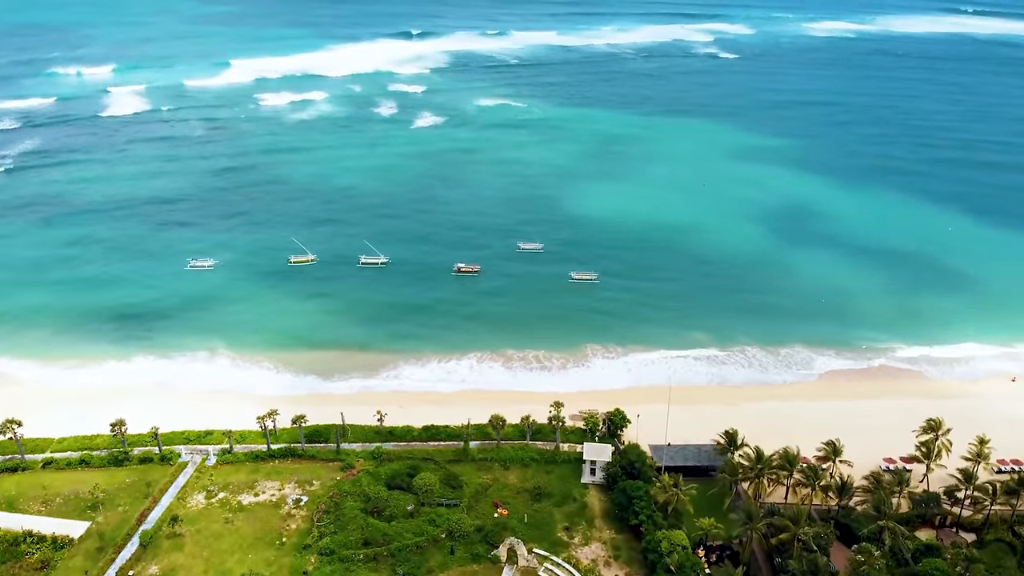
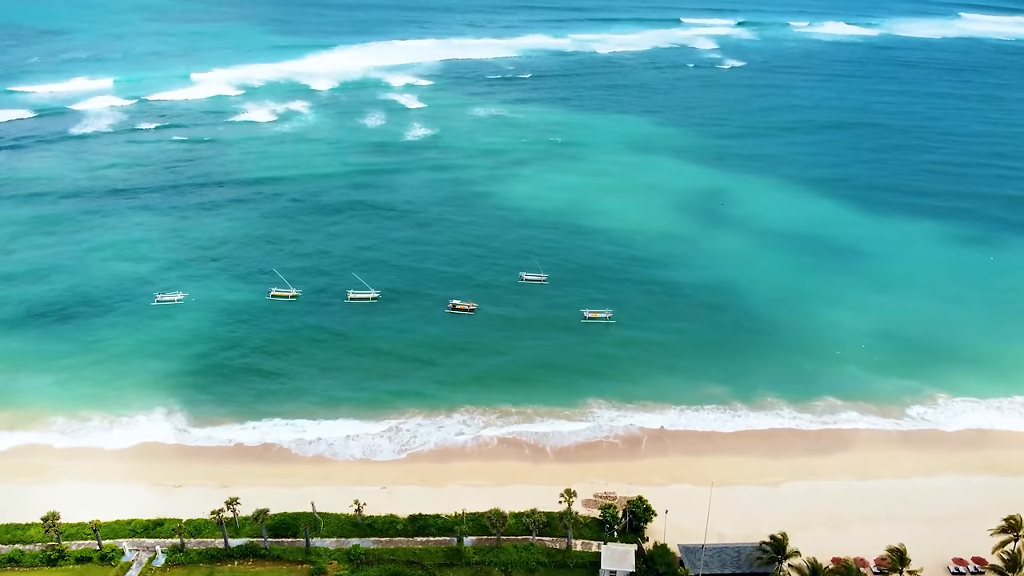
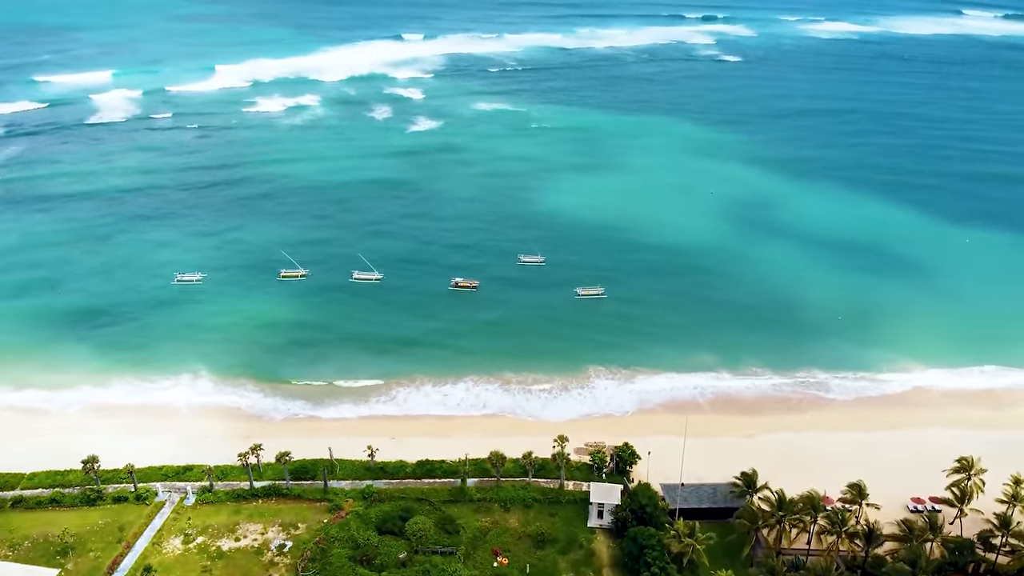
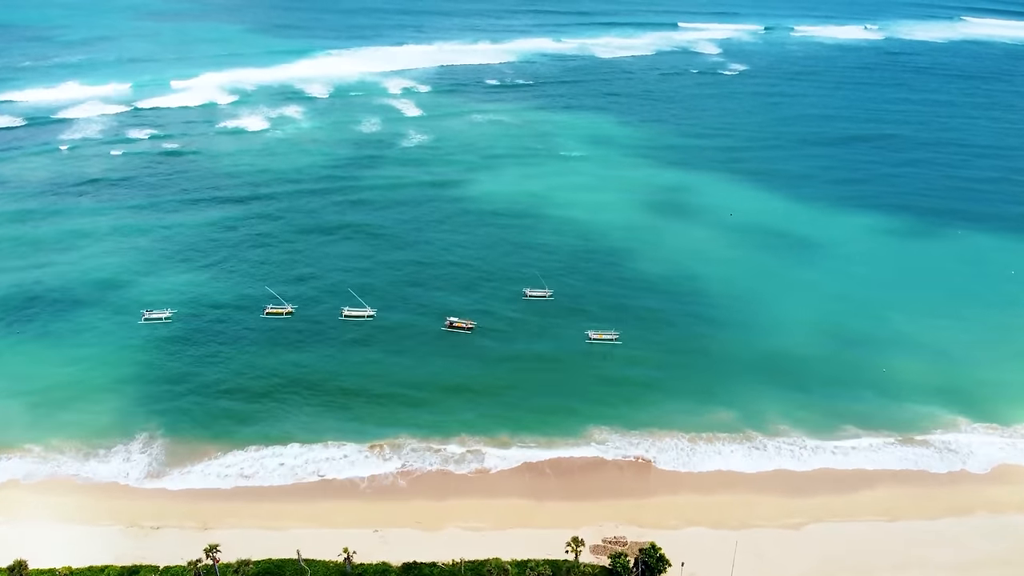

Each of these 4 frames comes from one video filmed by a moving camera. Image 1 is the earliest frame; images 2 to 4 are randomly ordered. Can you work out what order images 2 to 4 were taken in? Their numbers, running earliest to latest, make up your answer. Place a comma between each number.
3, 2, 4
